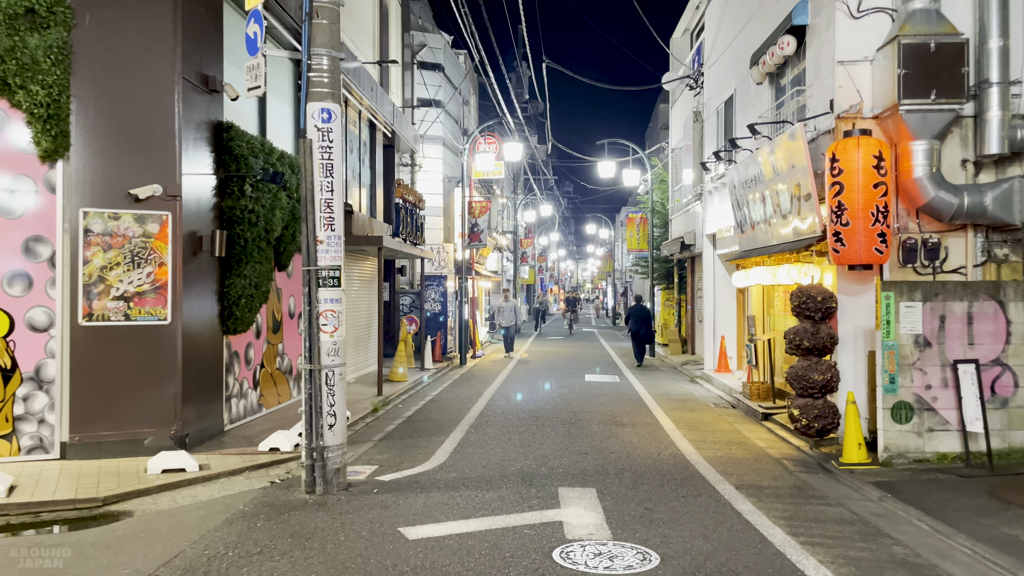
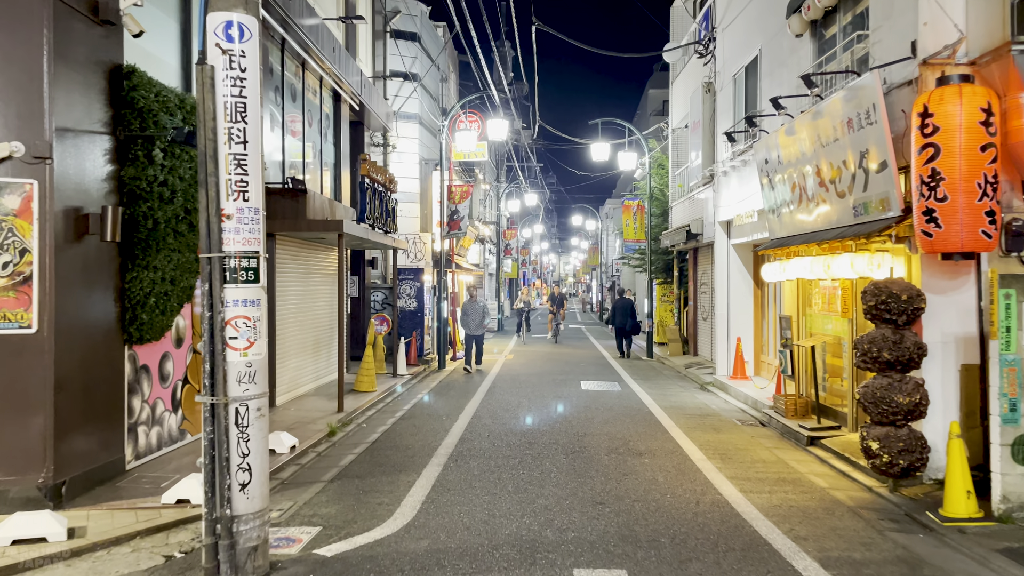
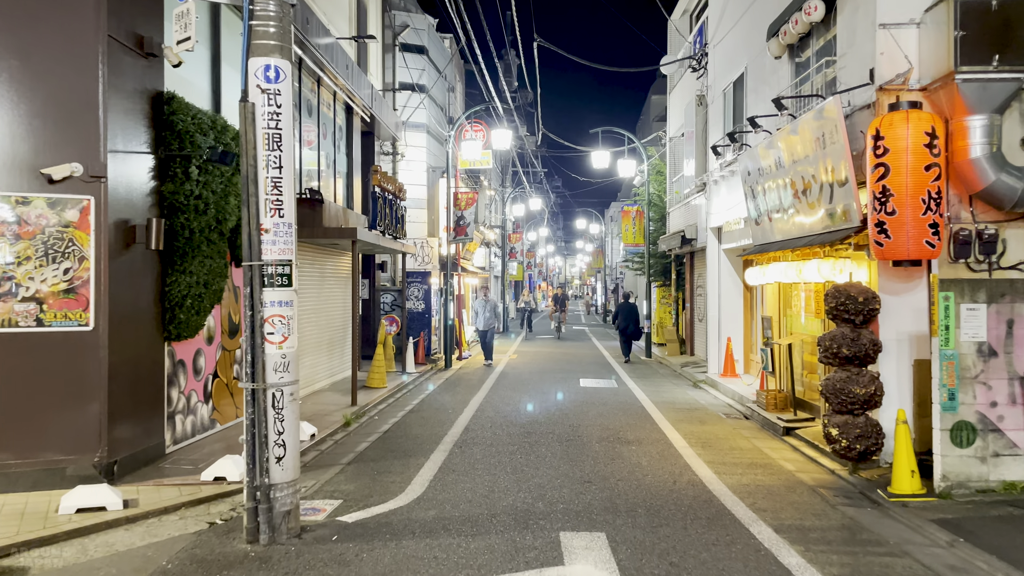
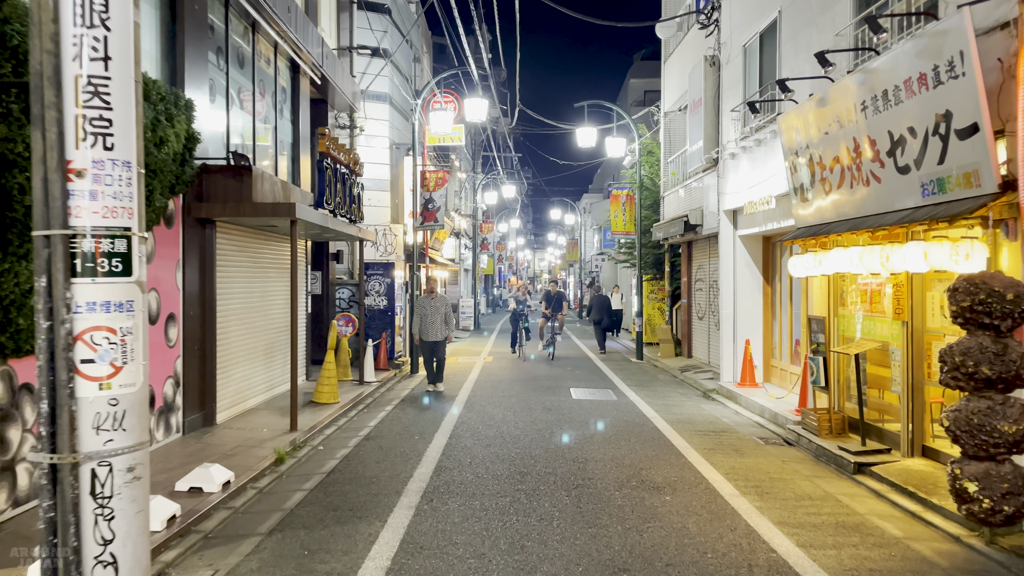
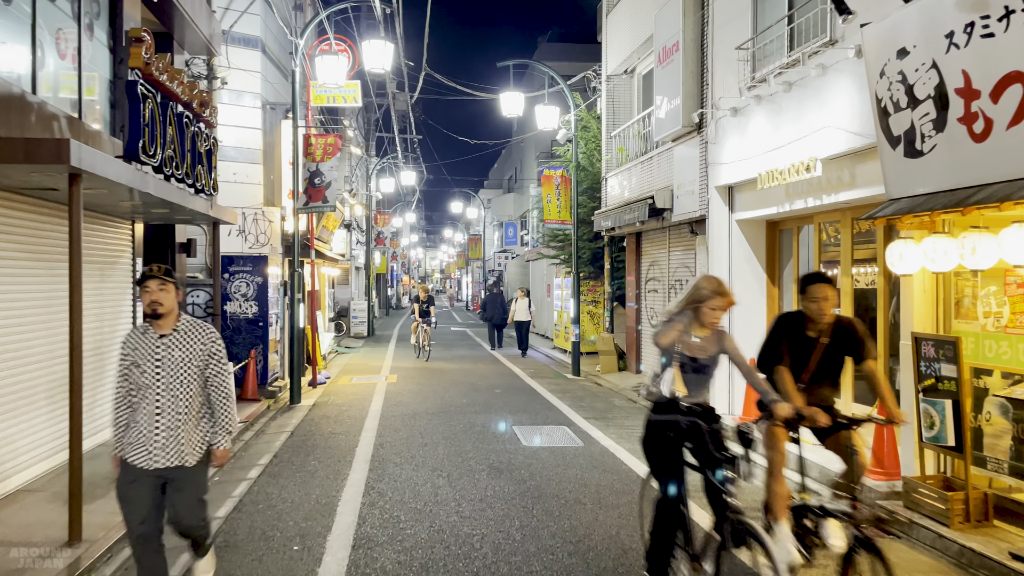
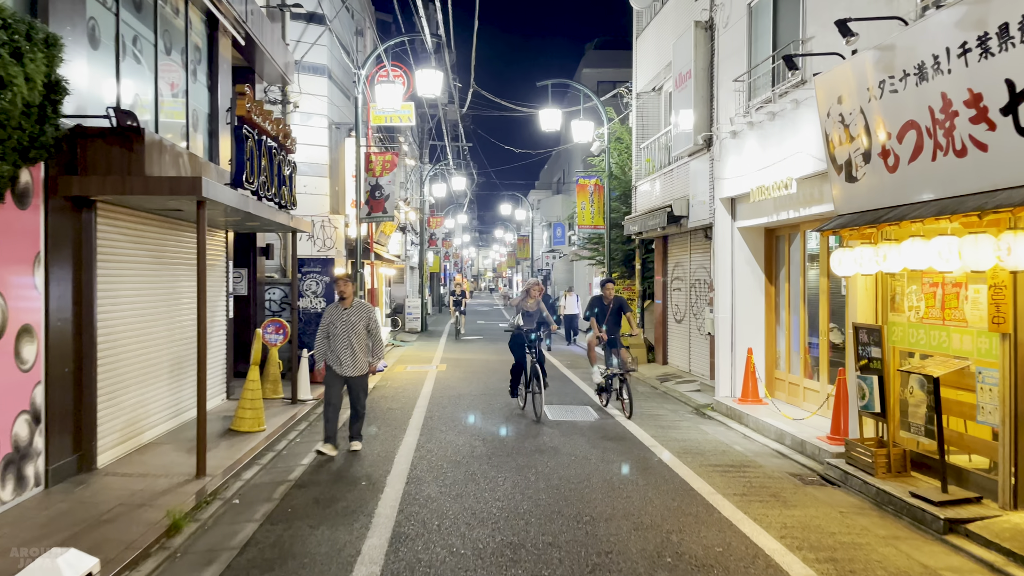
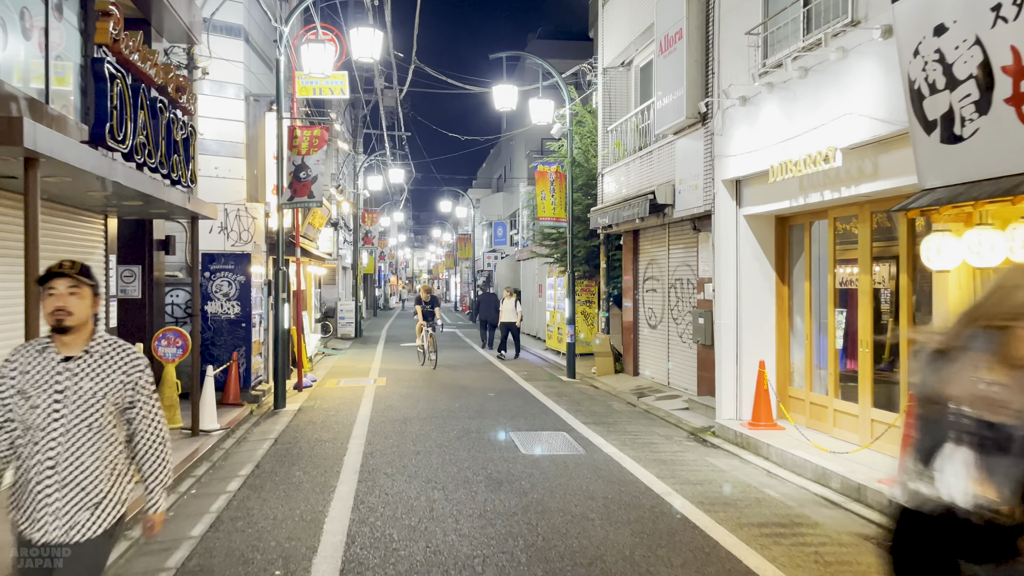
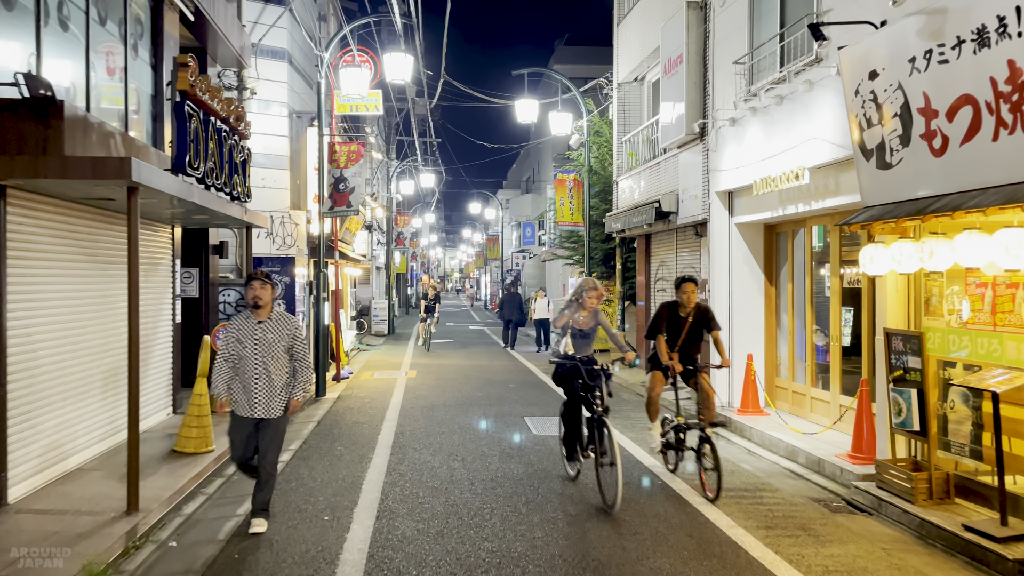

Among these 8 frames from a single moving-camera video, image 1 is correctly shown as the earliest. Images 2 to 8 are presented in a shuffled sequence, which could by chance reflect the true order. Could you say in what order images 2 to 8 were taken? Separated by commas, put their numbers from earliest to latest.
3, 2, 4, 6, 8, 5, 7
